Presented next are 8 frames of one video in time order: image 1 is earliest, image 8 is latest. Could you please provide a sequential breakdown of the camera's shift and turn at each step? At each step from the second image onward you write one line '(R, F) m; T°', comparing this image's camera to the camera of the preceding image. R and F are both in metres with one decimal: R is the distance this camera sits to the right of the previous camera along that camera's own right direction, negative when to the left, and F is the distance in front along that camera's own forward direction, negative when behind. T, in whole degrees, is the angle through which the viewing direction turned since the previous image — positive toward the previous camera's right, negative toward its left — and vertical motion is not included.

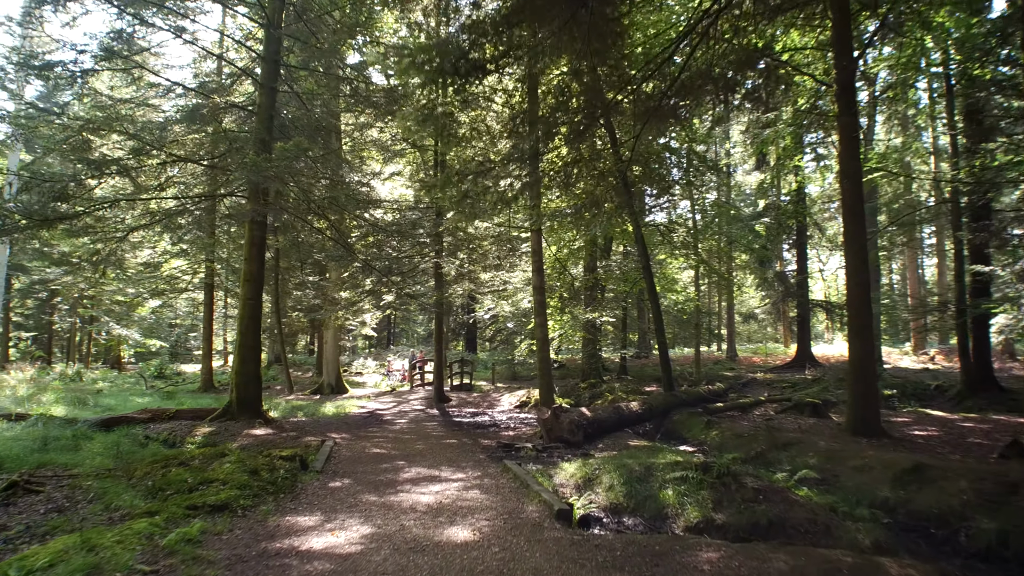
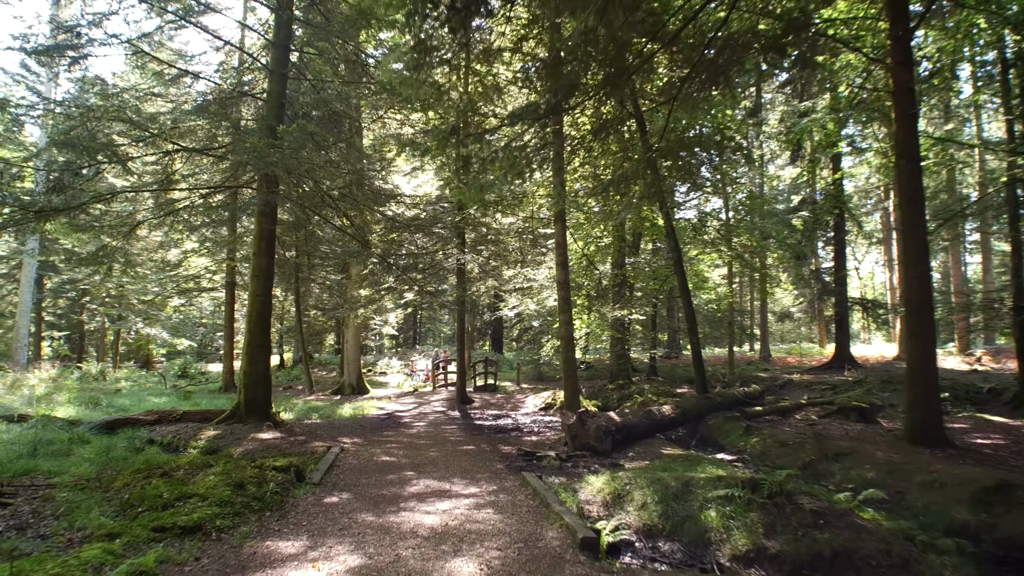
(0.0, +0.5) m; -2°
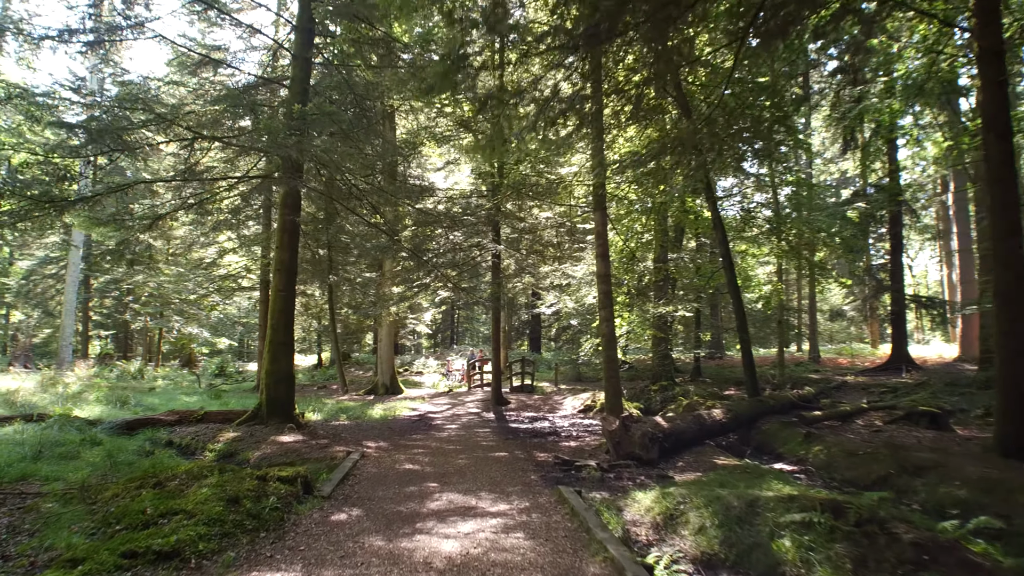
(0.0, +0.5) m; -3°
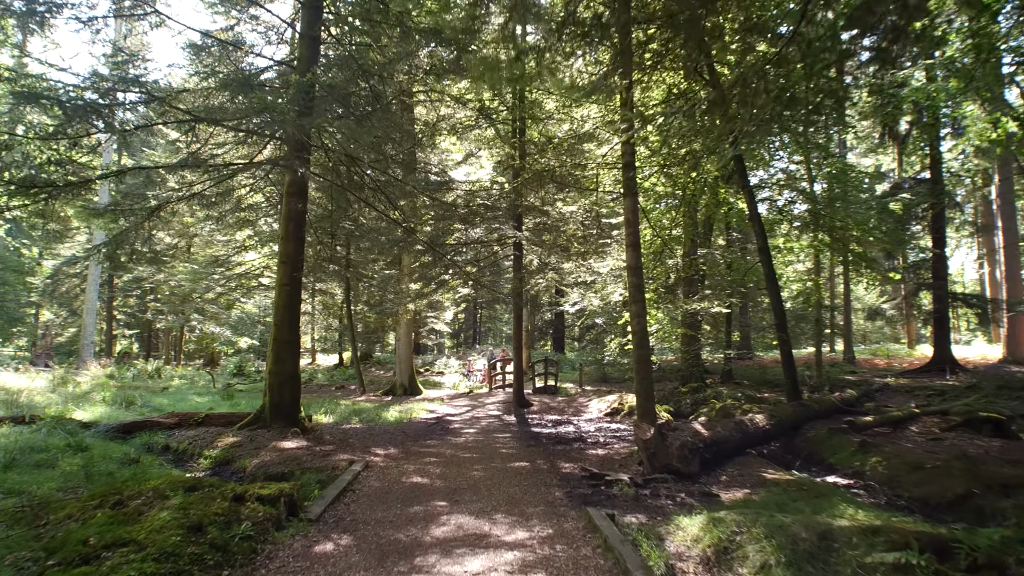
(0.0, +0.5) m; -2°
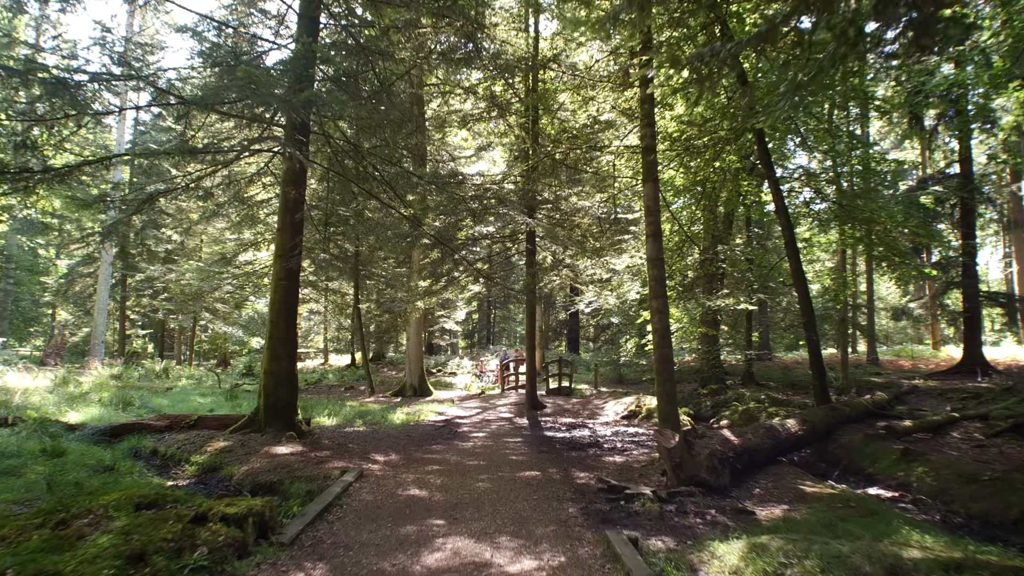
(0.0, +0.4) m; -1°
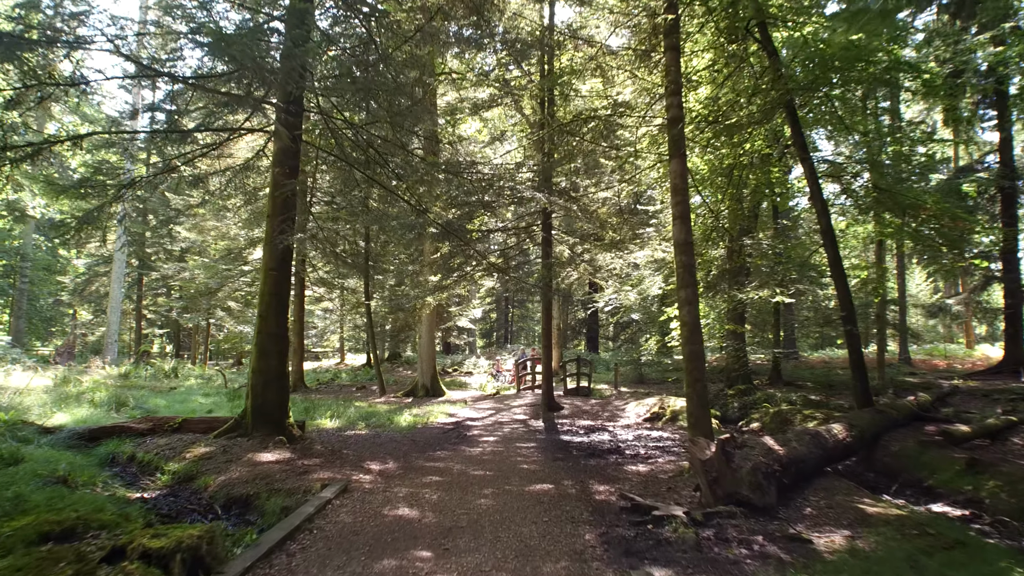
(+0.1, +0.5) m; -2°
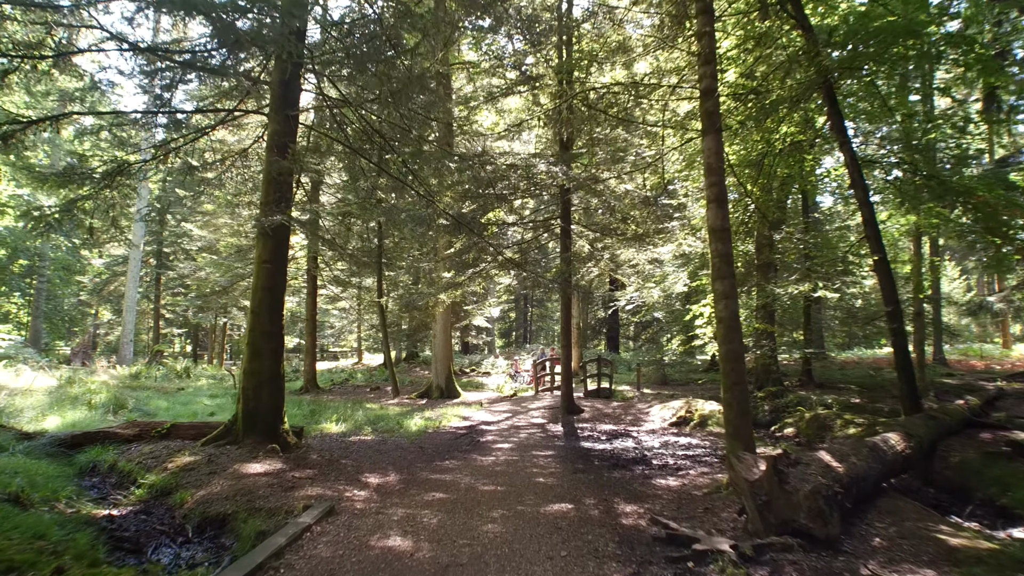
(0.0, +0.5) m; -2°
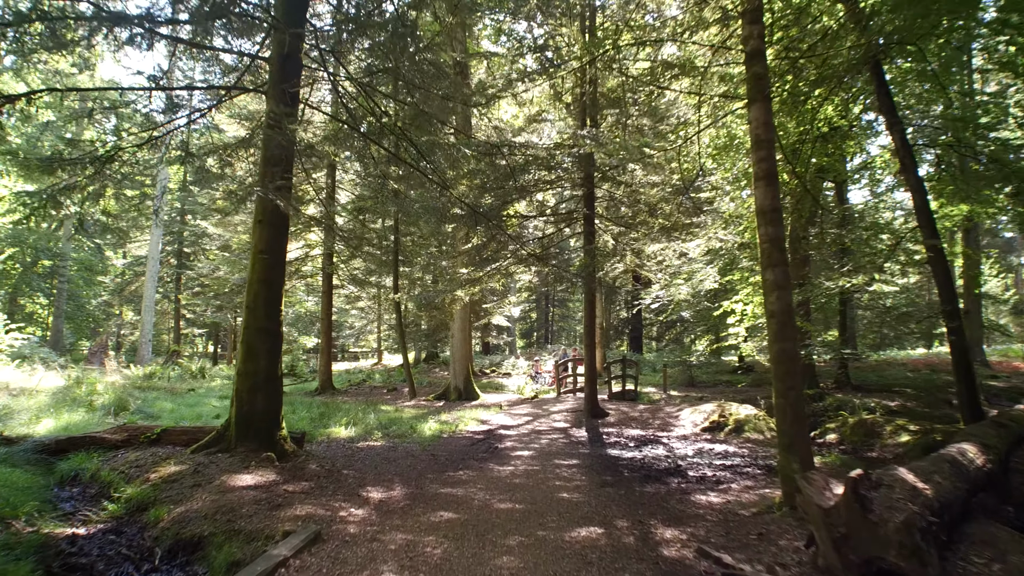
(0.0, +0.5) m; -2°
